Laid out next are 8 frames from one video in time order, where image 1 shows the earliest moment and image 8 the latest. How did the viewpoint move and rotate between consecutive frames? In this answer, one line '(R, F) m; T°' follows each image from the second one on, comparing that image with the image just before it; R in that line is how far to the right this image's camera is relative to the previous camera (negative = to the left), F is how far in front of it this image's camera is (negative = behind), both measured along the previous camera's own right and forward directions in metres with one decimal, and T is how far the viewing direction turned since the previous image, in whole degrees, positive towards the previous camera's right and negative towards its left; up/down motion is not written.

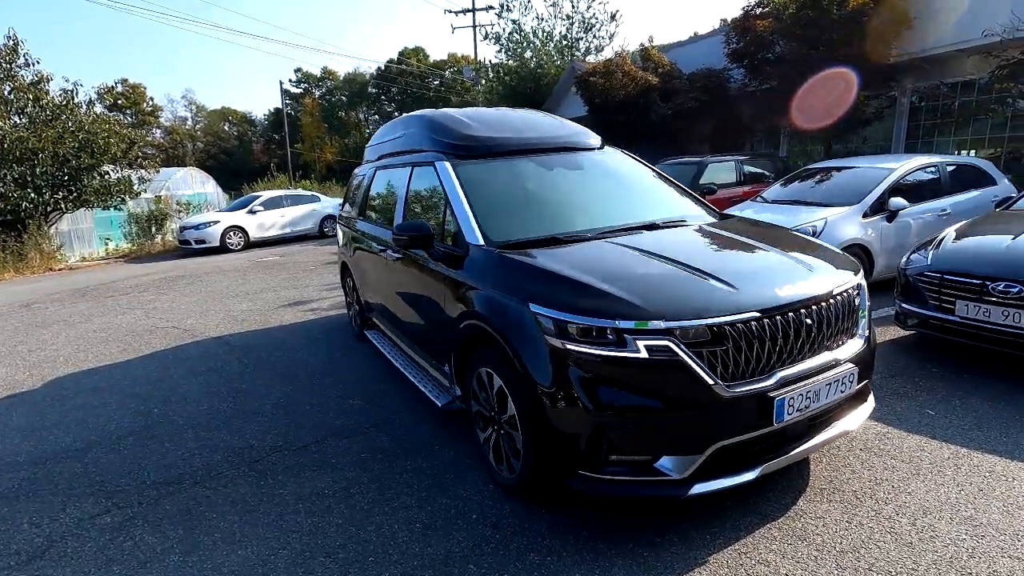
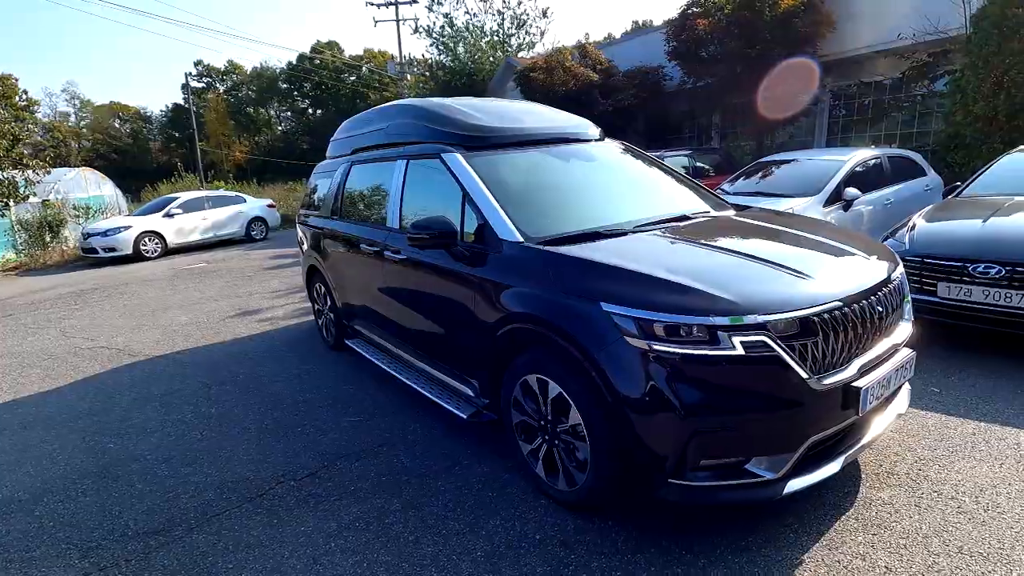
(-0.6, +0.3) m; +8°
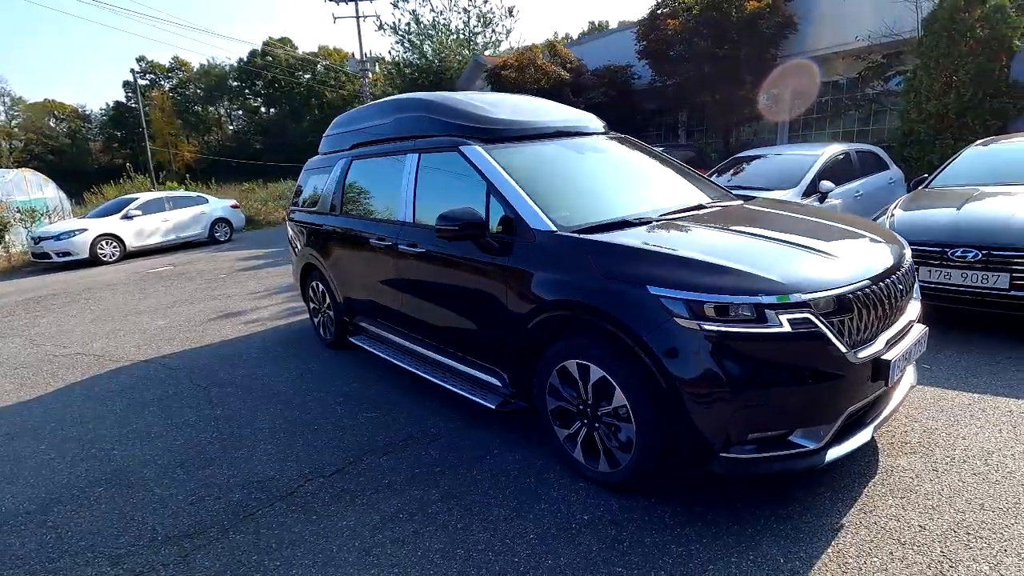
(-0.4, 0.0) m; +4°
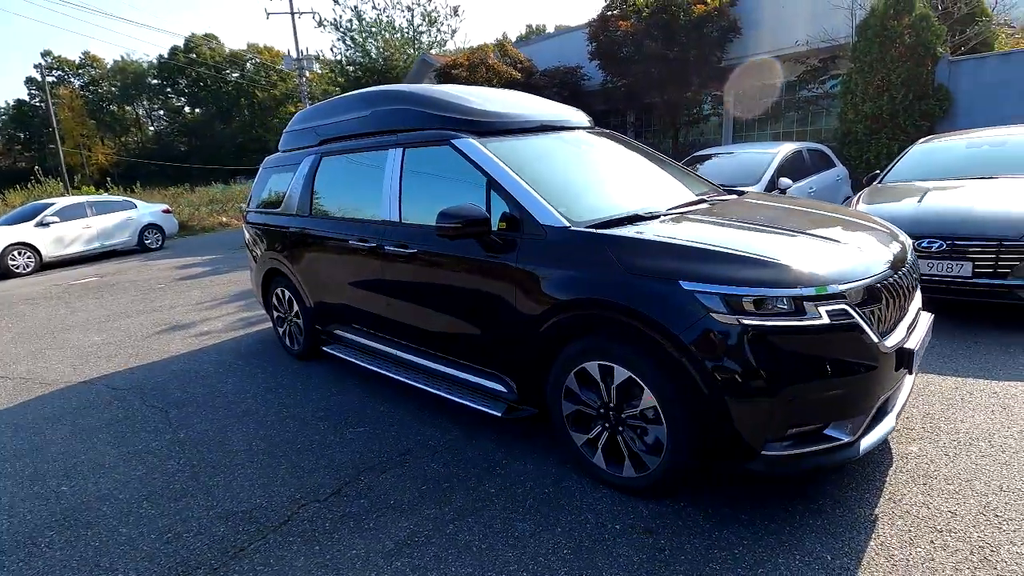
(-0.3, +0.2) m; +6°
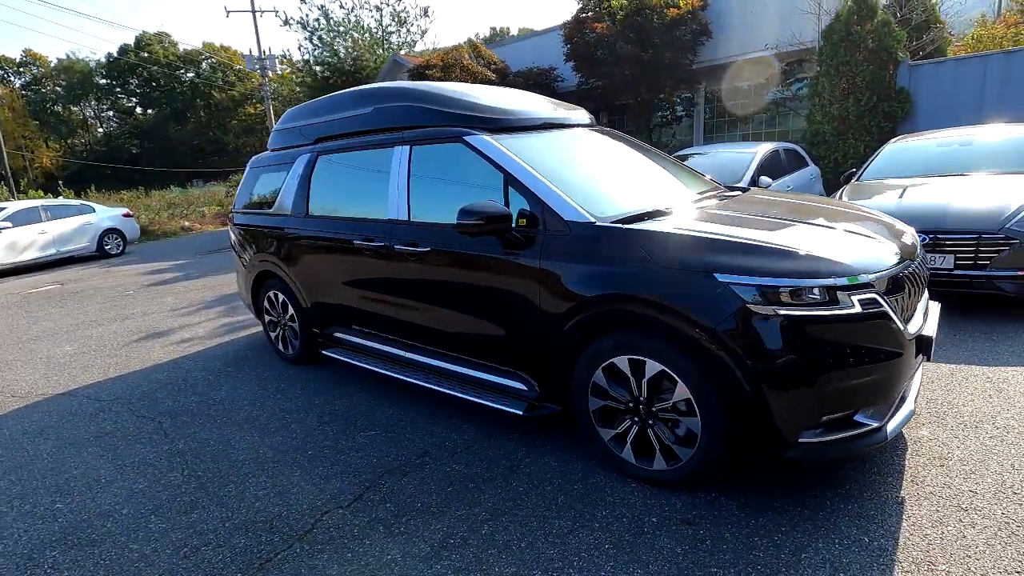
(-0.3, 0.0) m; +4°
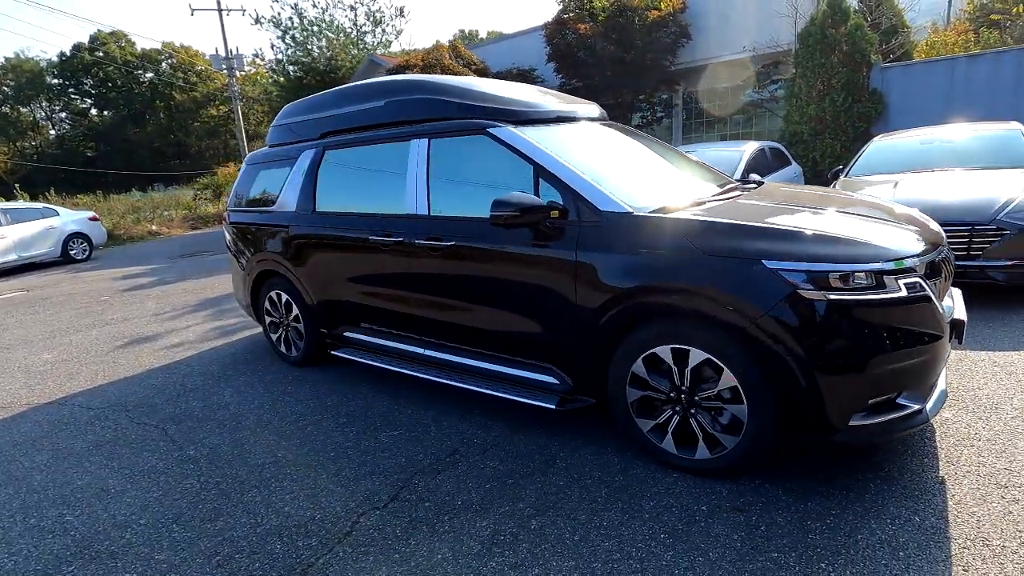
(-0.3, 0.0) m; +3°
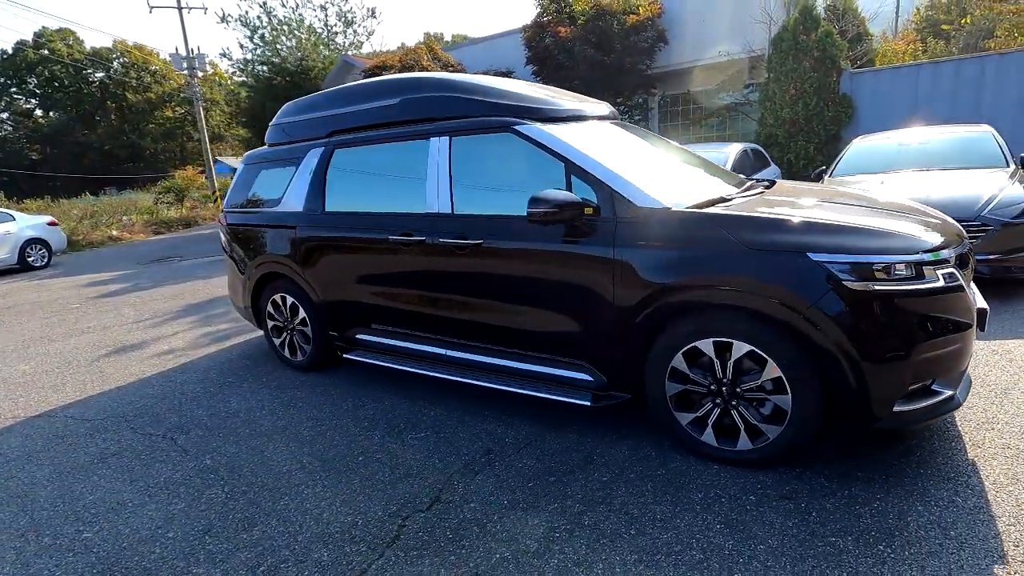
(-0.4, 0.0) m; +3°
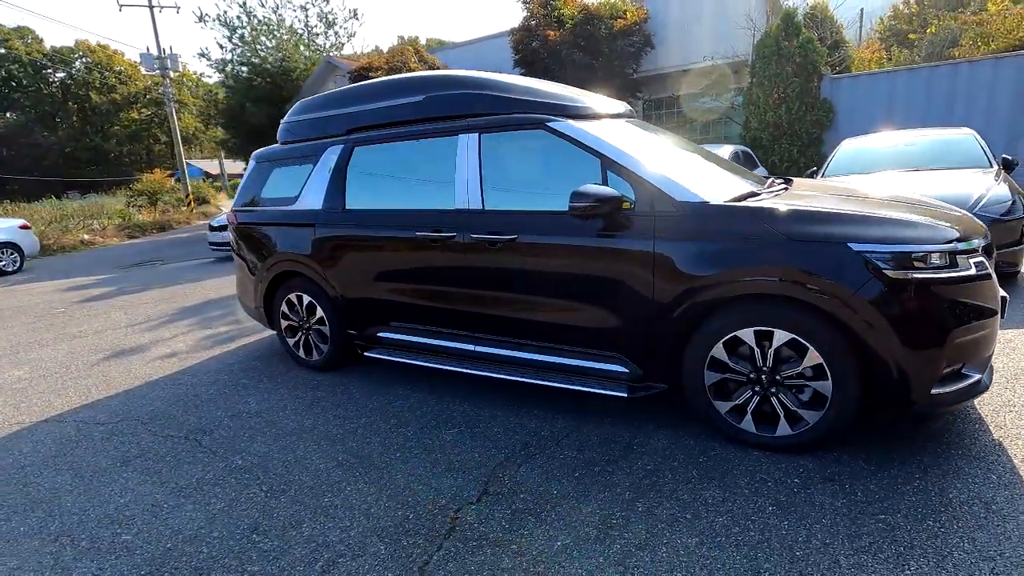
(-0.3, 0.0) m; +3°
